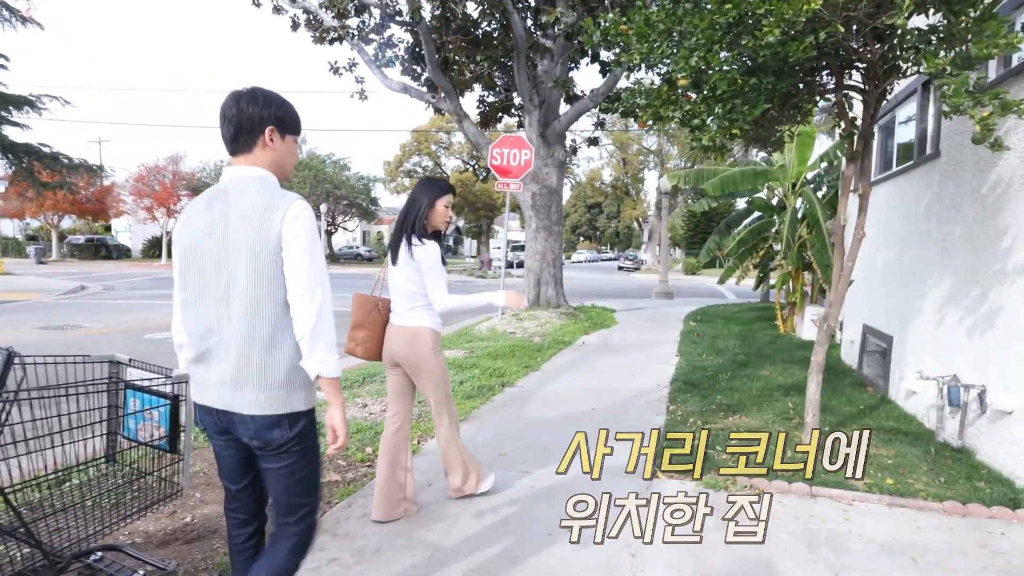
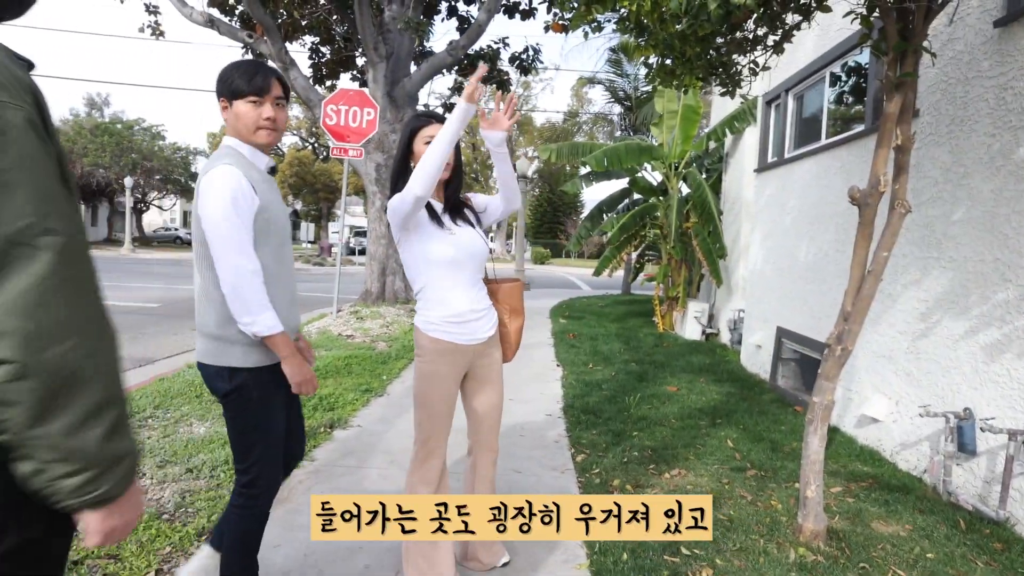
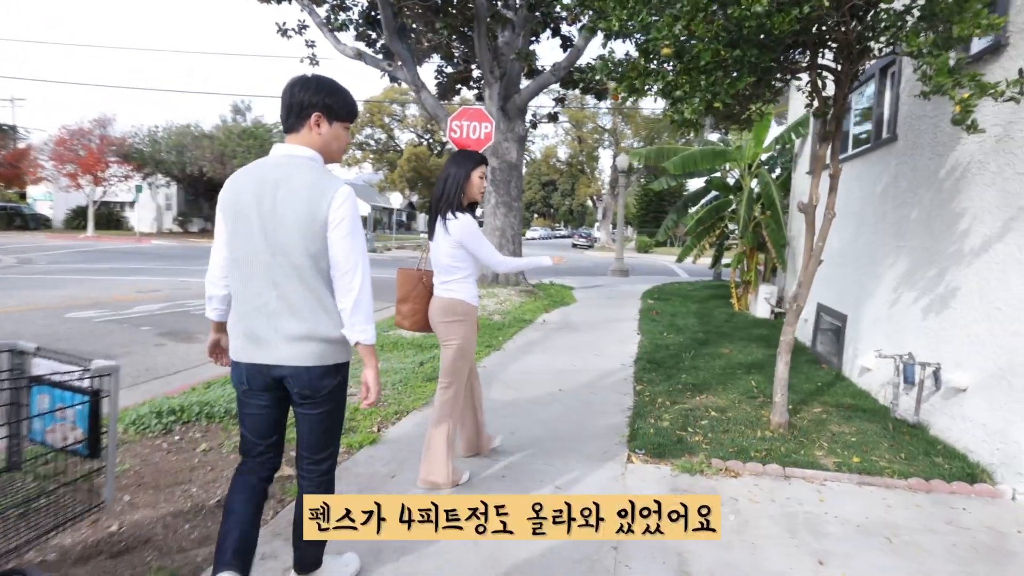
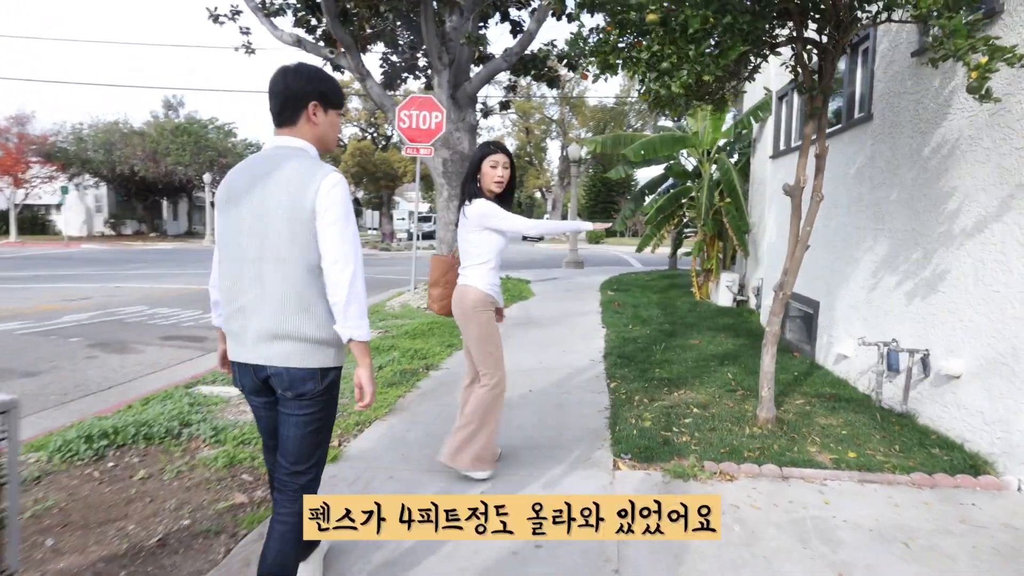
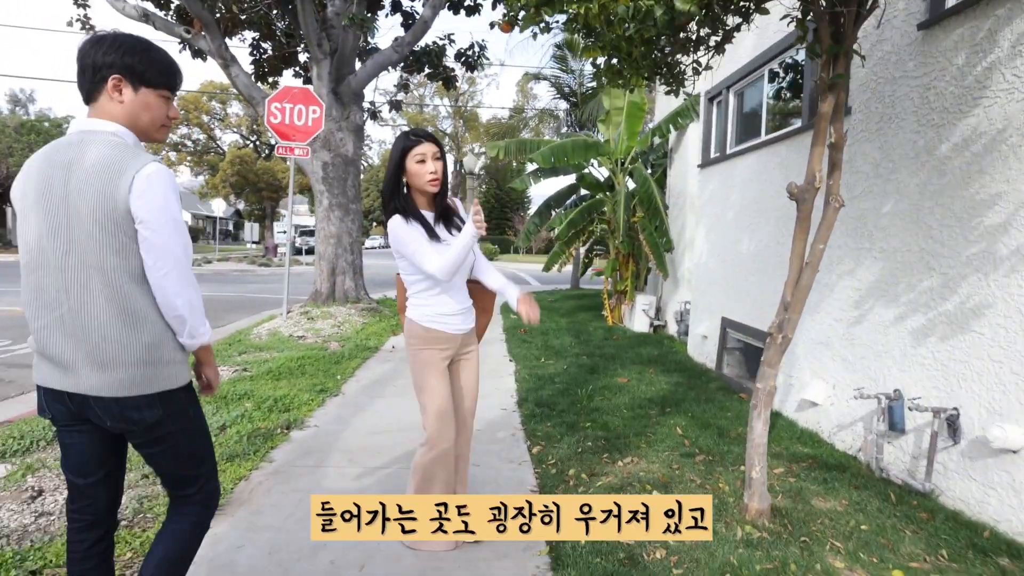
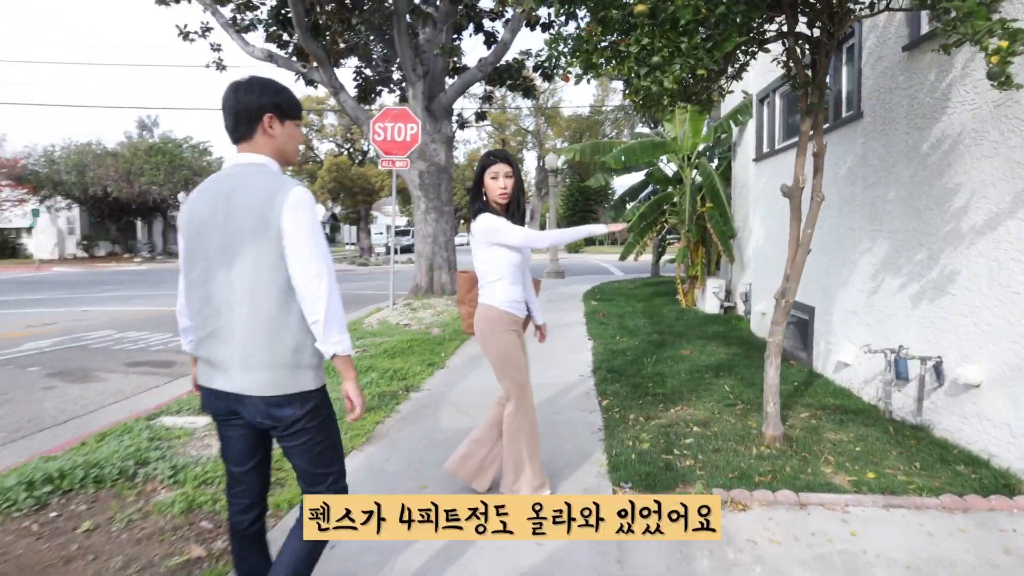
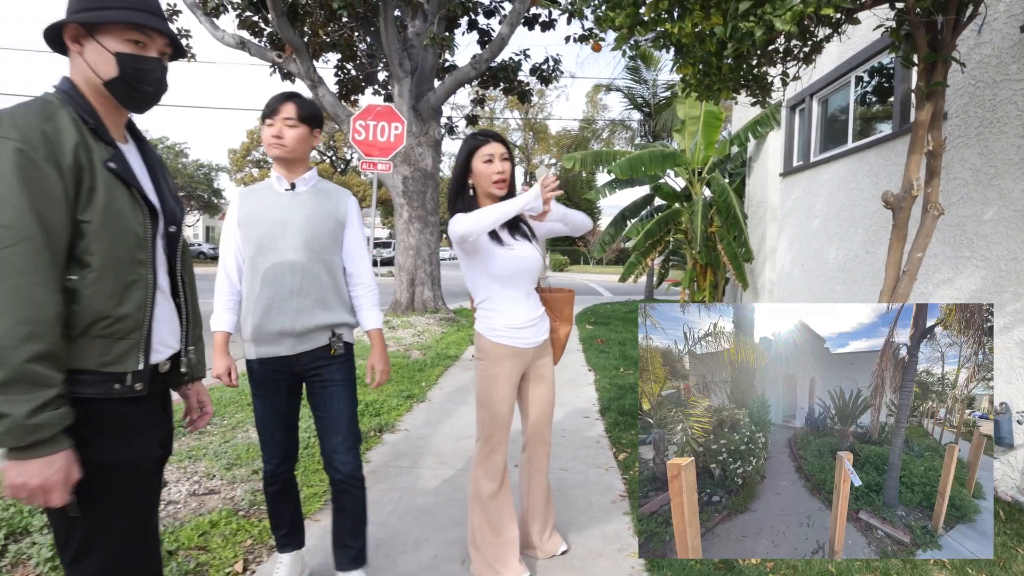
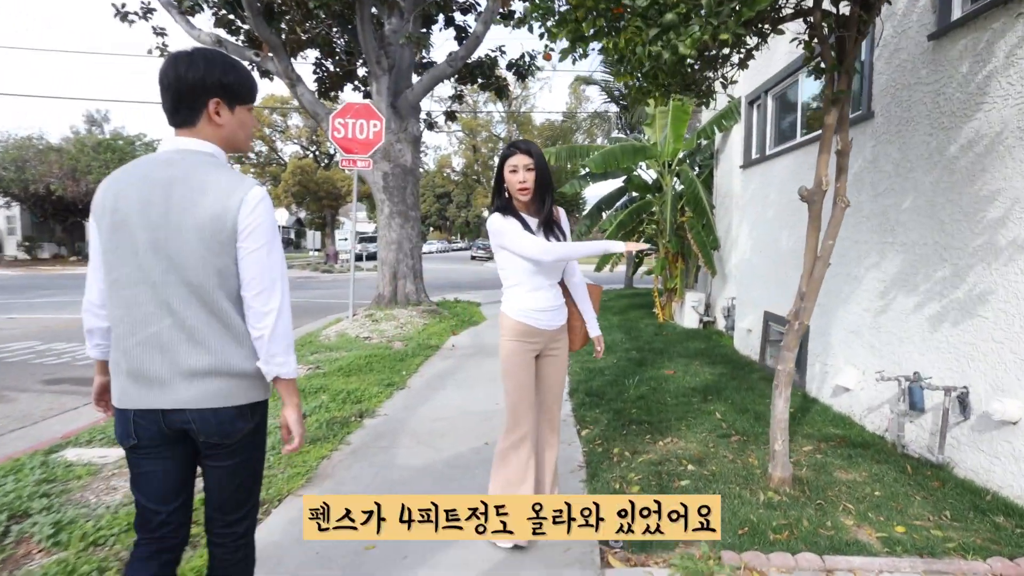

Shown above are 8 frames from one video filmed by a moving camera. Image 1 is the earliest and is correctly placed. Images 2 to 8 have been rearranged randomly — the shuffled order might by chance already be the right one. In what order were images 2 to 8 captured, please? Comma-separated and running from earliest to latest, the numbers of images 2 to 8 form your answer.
3, 4, 6, 8, 5, 2, 7
